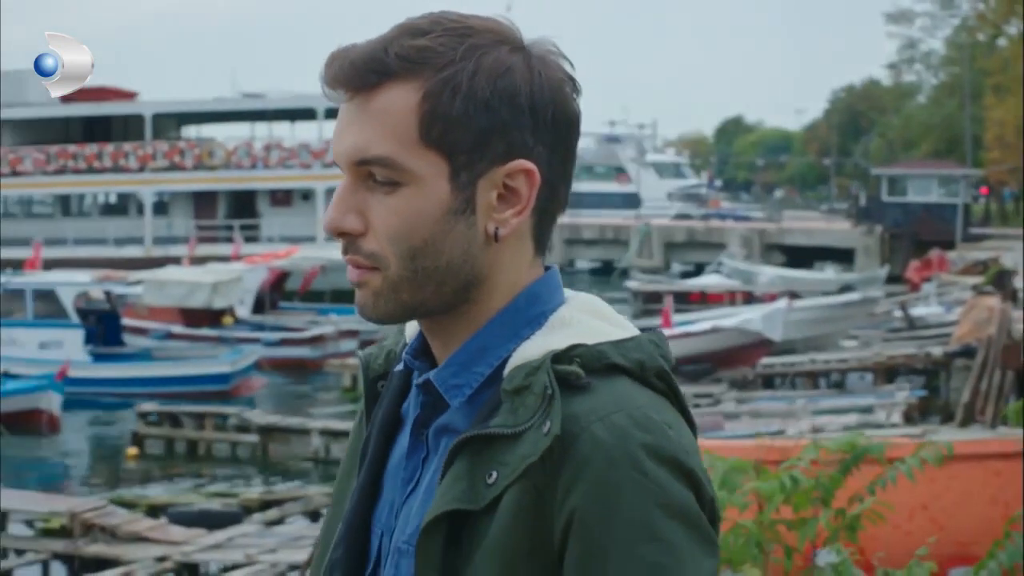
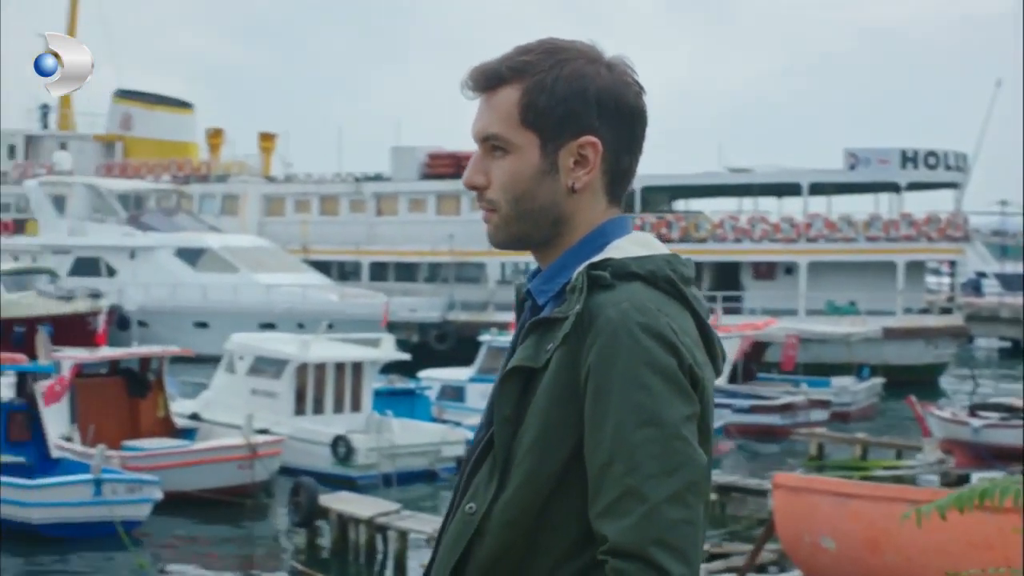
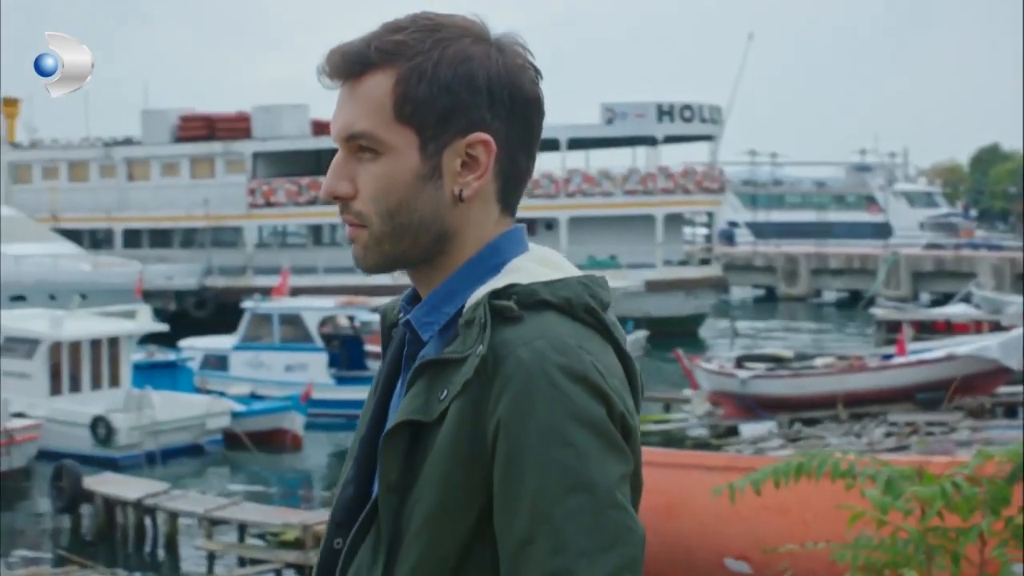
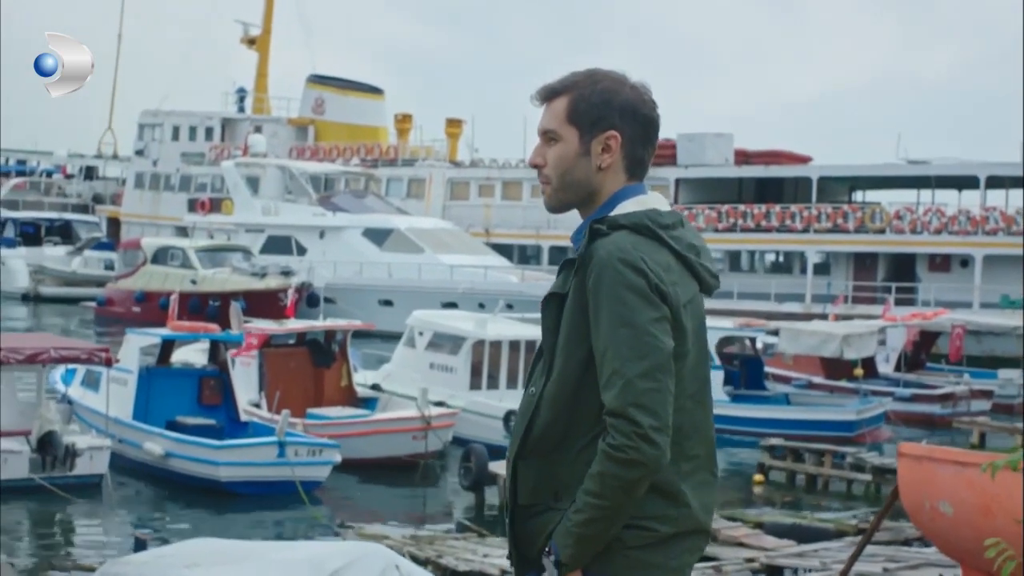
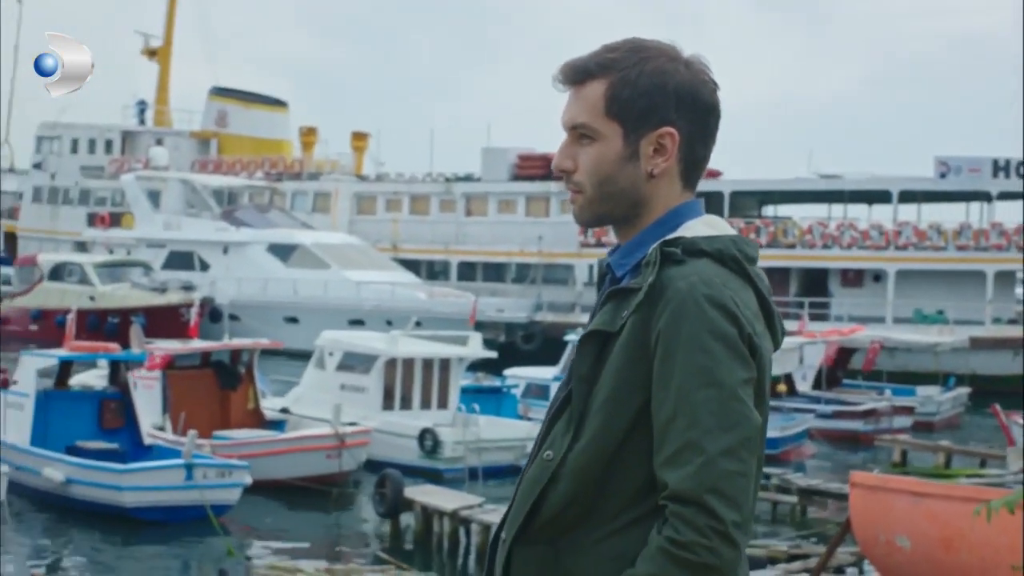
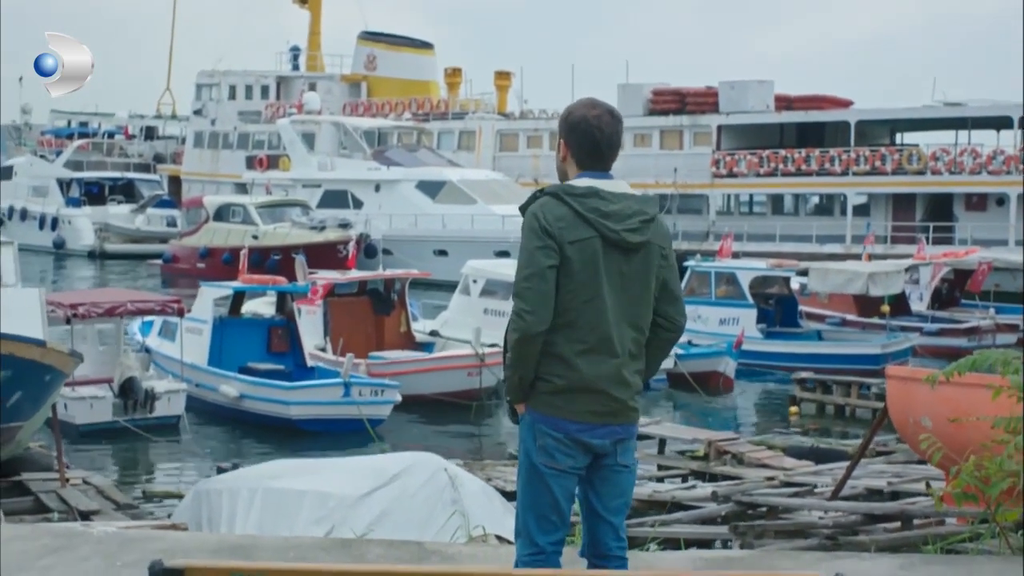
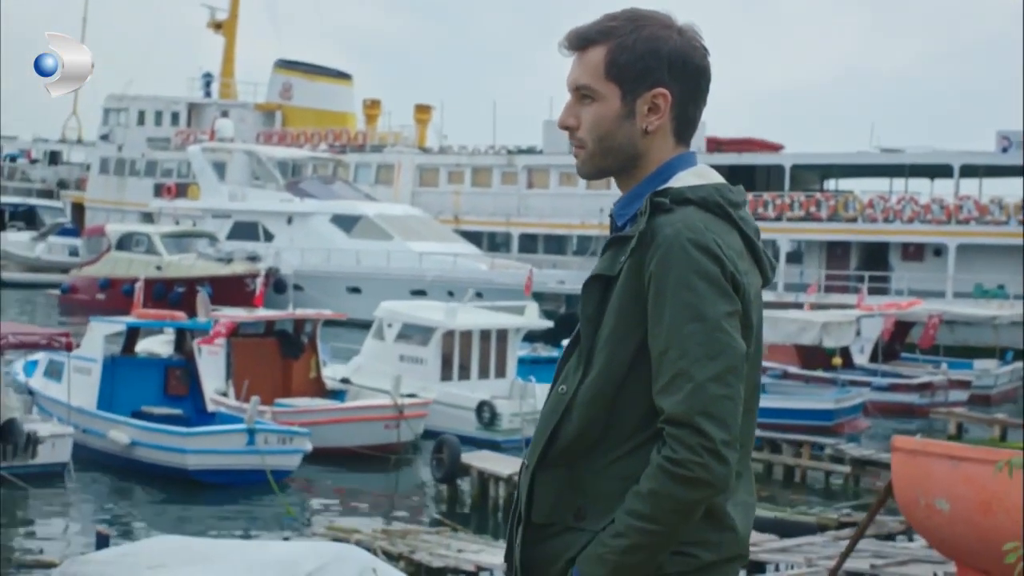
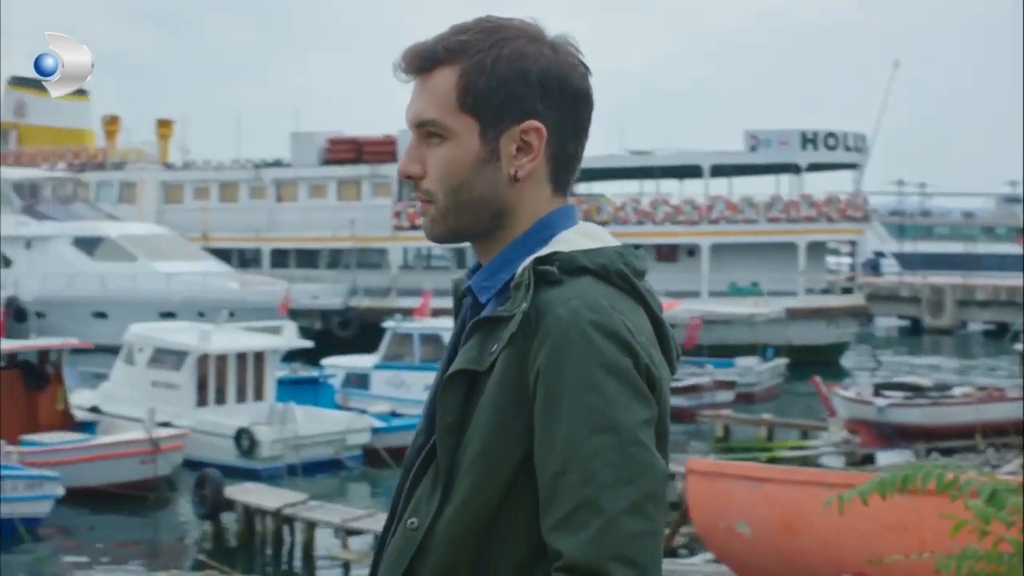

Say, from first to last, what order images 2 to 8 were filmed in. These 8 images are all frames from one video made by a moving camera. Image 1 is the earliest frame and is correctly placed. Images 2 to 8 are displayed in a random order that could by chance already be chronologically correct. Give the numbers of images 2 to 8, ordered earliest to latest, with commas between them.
3, 8, 2, 5, 7, 4, 6
